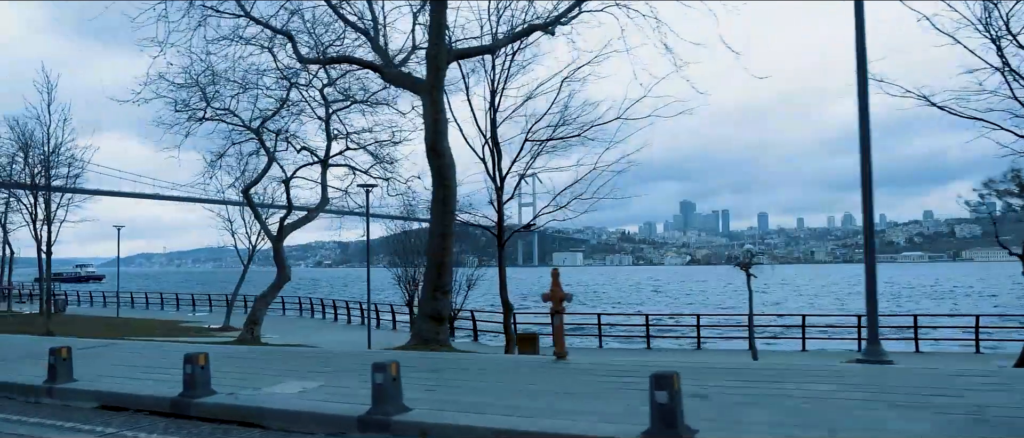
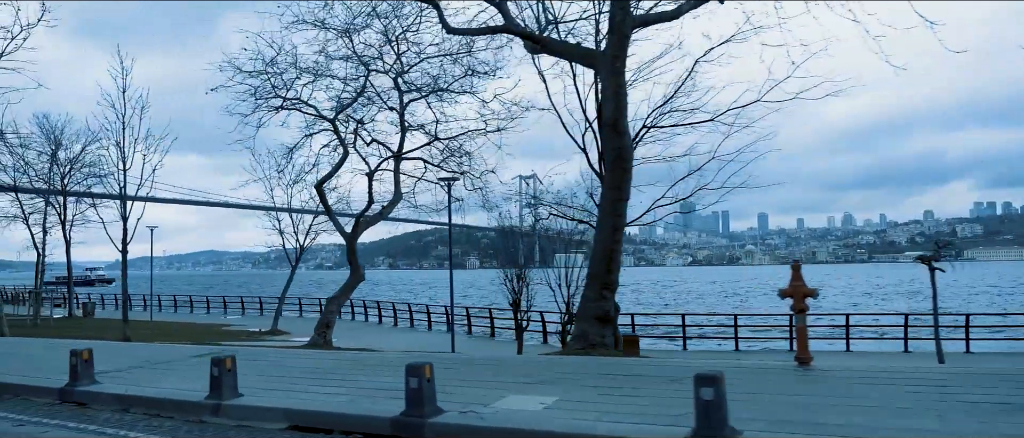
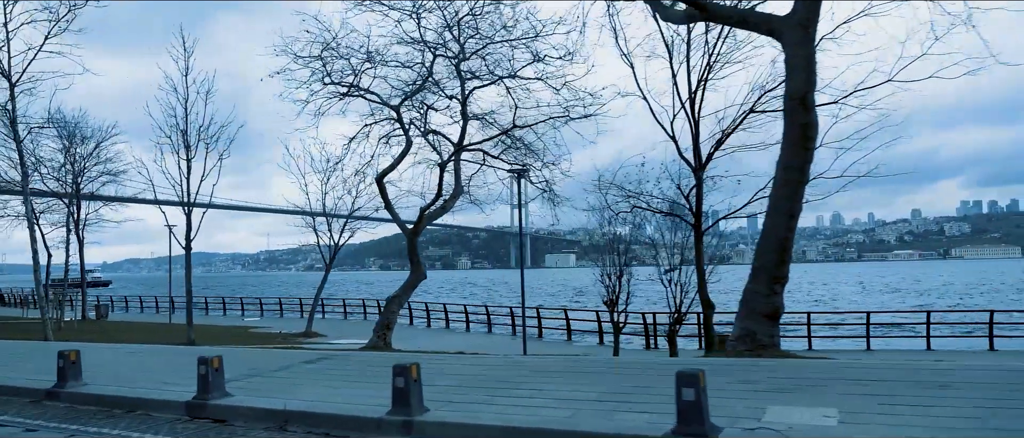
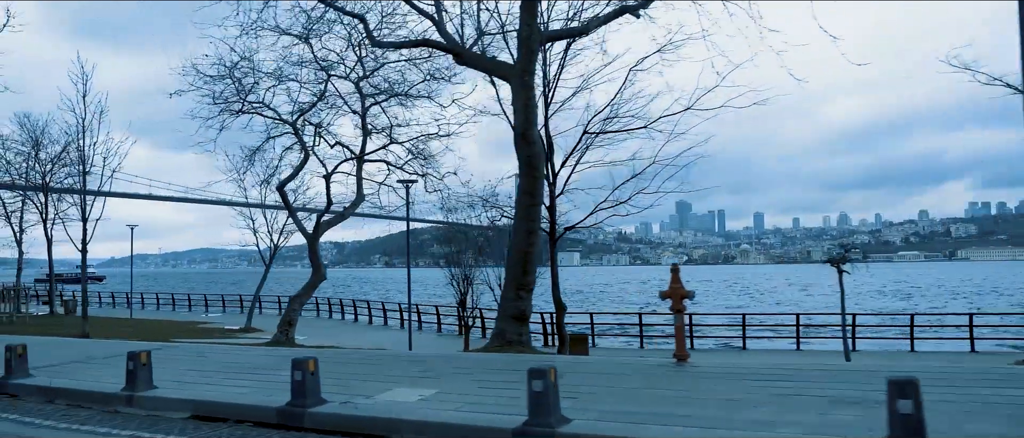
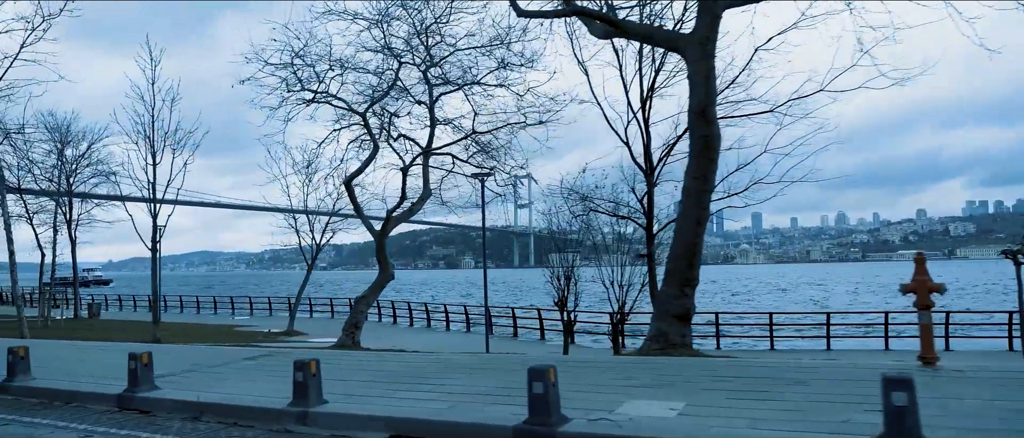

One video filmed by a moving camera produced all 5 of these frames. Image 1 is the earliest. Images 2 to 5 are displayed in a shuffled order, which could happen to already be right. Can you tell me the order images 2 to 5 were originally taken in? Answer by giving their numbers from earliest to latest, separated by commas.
4, 2, 5, 3
